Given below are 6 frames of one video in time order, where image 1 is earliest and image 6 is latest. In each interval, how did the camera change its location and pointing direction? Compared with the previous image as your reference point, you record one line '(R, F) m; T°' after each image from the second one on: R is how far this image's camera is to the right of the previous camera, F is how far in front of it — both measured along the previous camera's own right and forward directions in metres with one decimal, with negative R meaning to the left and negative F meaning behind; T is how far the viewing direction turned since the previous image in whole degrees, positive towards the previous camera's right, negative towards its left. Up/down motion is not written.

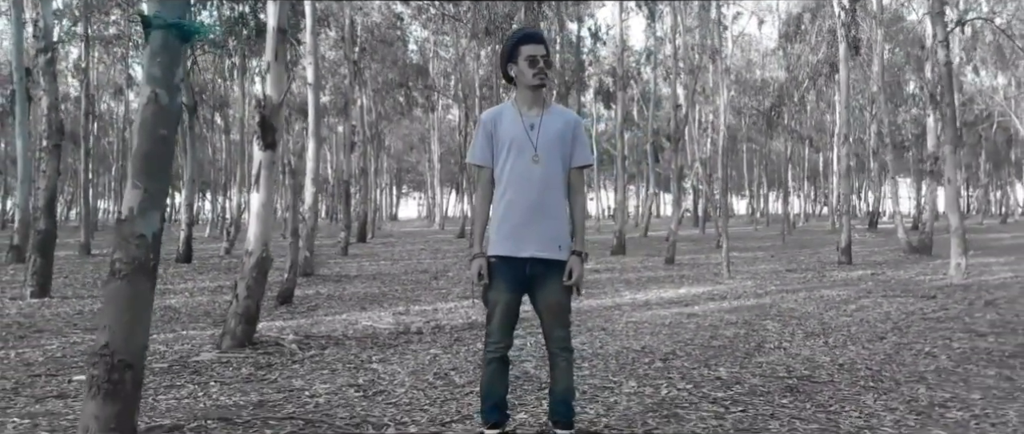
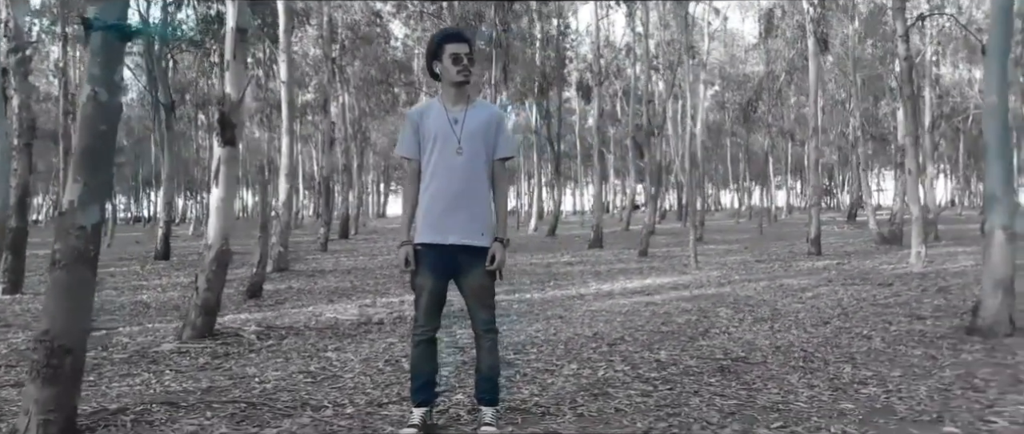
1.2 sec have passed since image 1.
(+0.4, -0.2) m; +1°
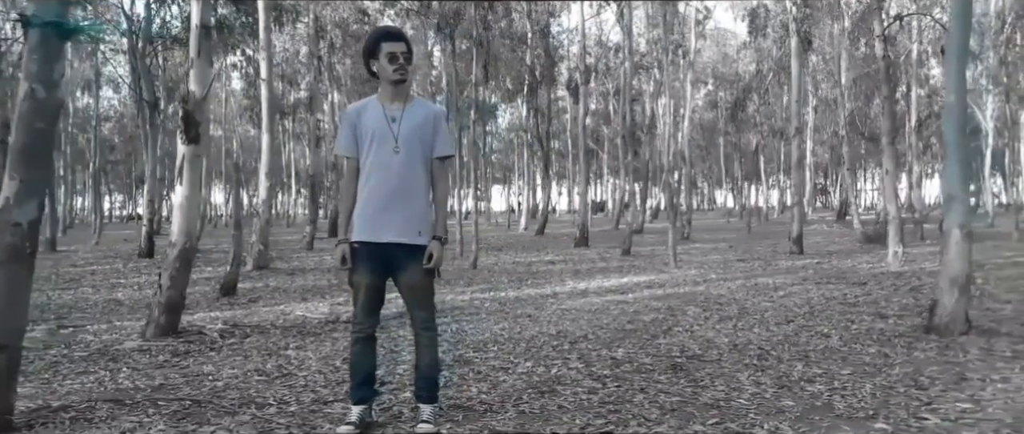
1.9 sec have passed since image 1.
(+0.4, 0.0) m; 0°
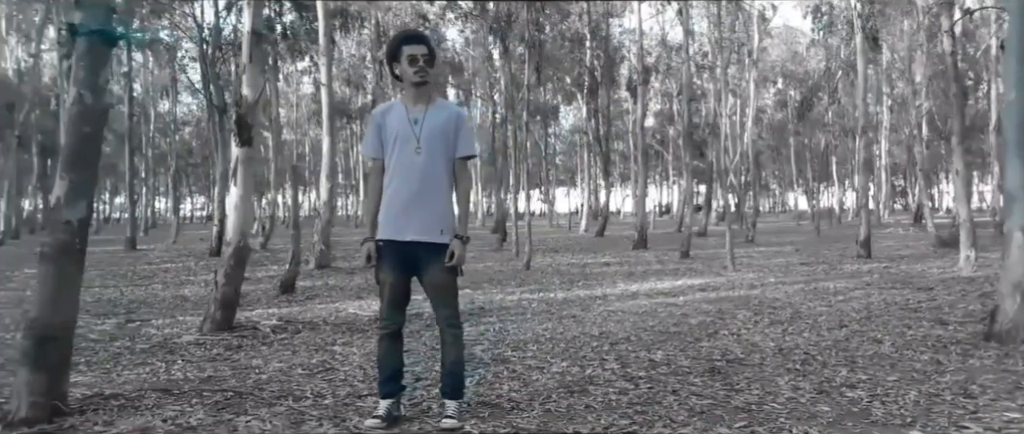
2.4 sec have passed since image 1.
(+0.3, 0.0) m; -5°
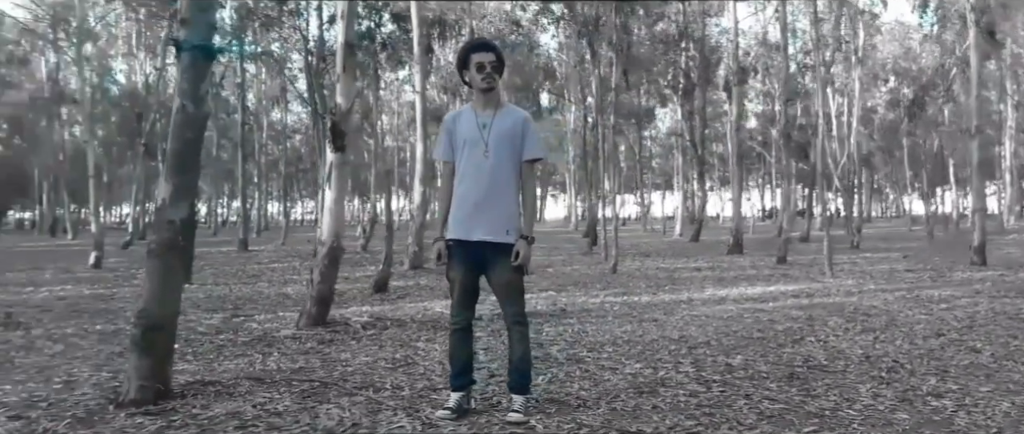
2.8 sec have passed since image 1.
(+0.2, -0.1) m; -7°
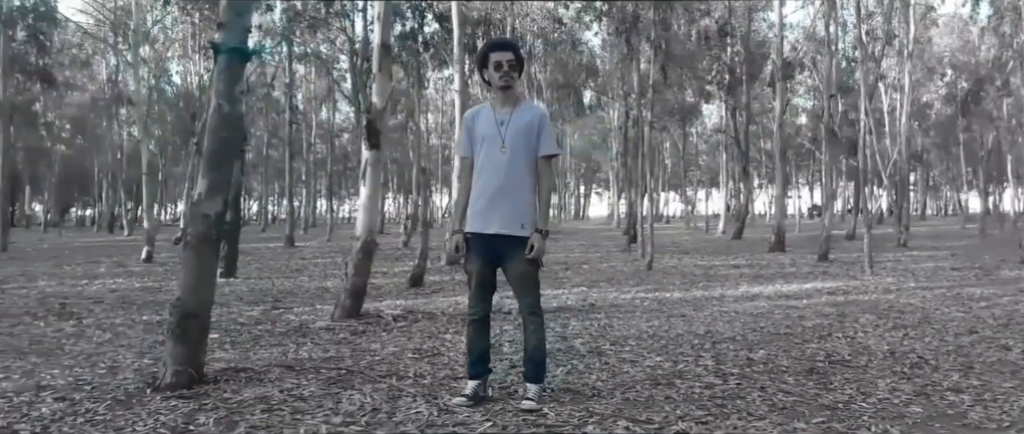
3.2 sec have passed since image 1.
(+0.2, -0.1) m; -3°
